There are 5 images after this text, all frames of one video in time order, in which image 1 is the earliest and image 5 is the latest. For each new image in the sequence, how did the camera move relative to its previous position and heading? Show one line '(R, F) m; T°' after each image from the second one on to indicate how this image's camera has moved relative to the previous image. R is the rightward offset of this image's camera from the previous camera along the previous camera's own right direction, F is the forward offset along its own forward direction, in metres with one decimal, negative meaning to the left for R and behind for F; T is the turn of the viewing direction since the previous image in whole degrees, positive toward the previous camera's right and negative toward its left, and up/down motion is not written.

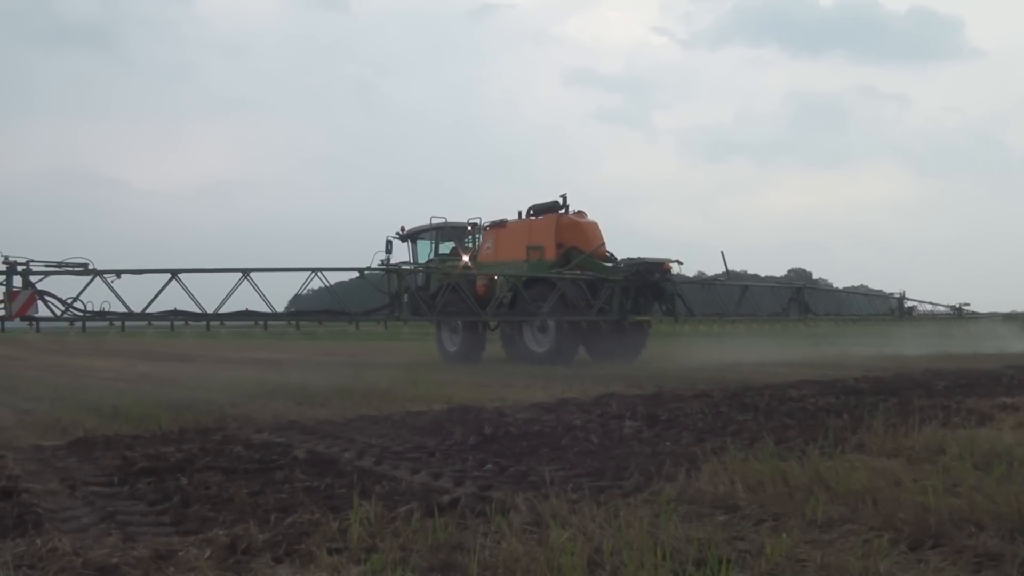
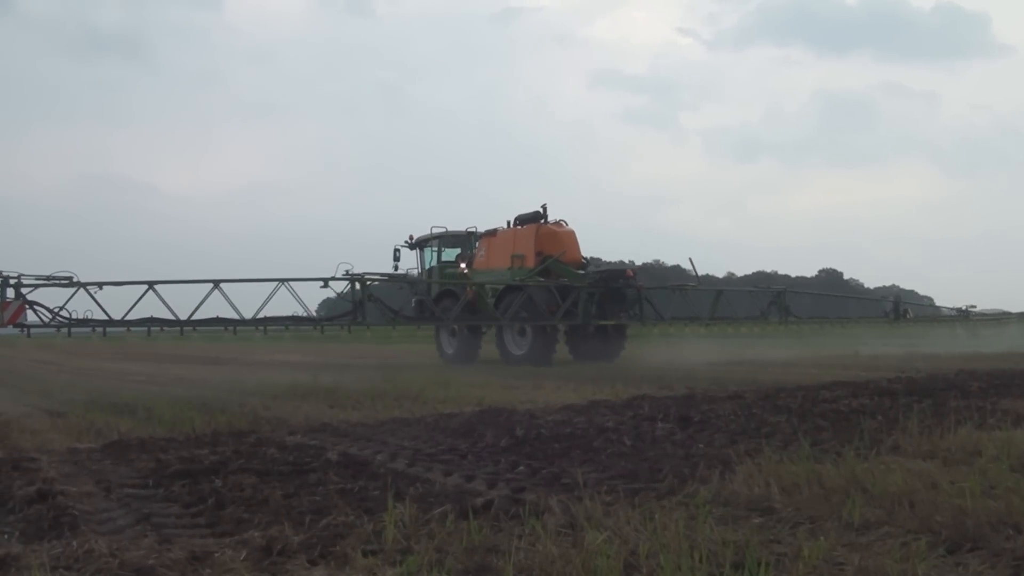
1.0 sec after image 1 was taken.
(-0.1, 0.0) m; -1°
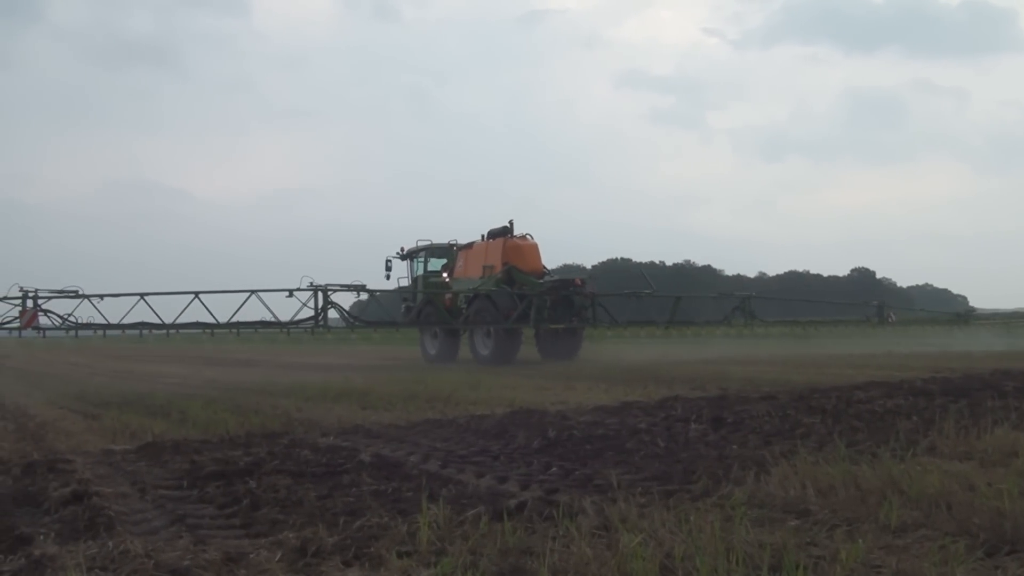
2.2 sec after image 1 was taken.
(-0.1, 0.0) m; -1°
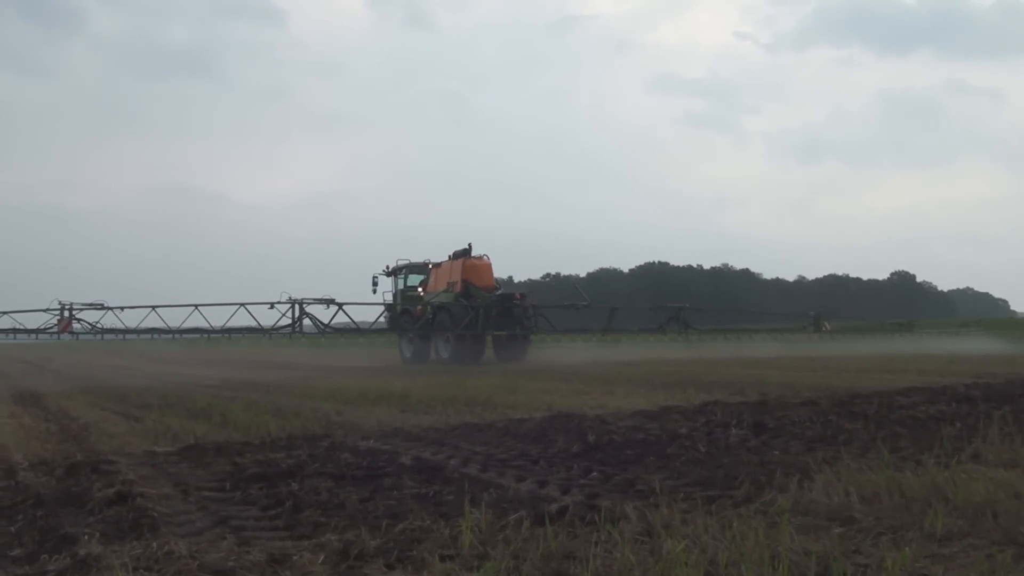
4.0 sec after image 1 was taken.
(-0.1, 0.0) m; -2°
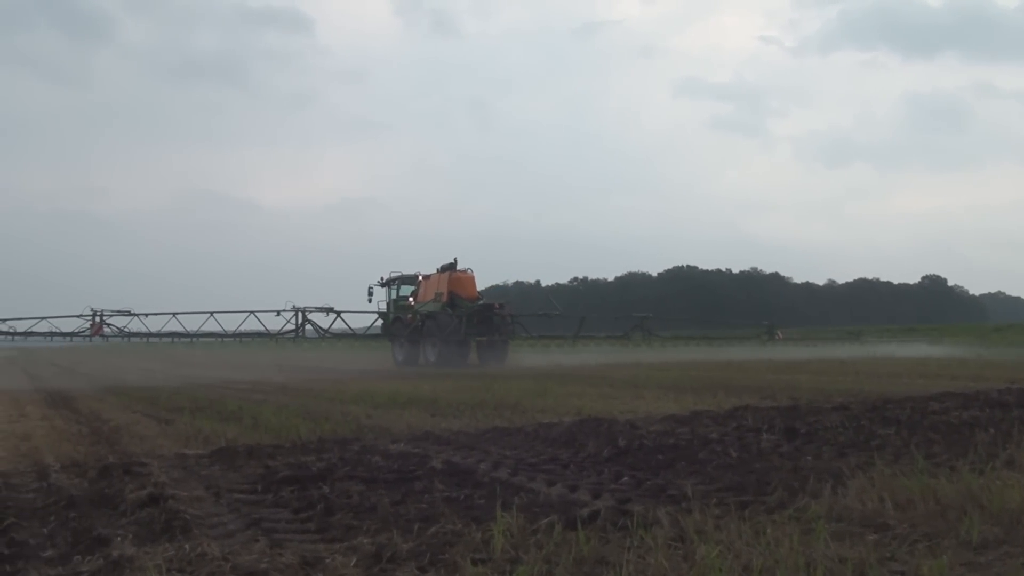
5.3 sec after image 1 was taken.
(-0.1, 0.0) m; -1°
